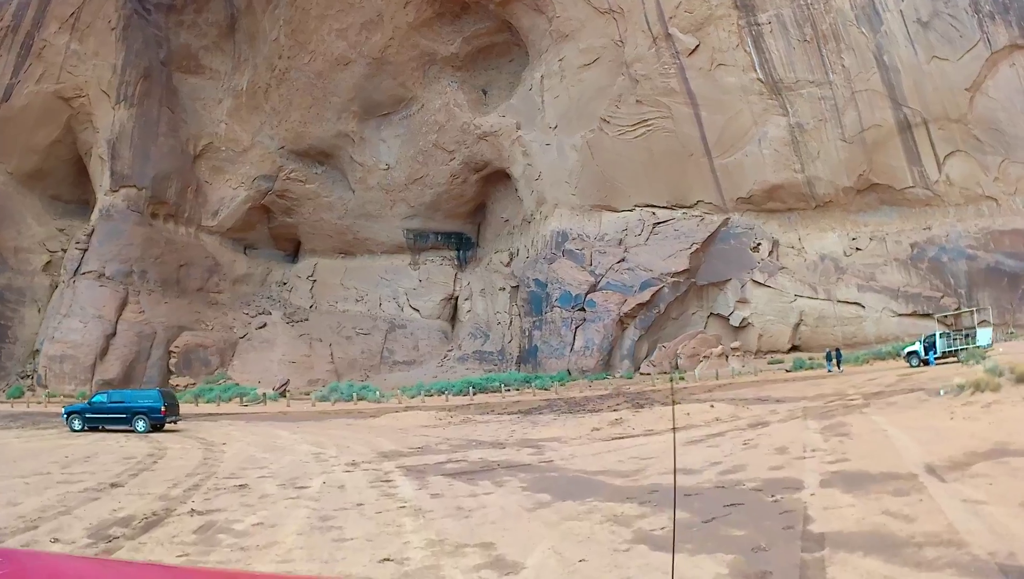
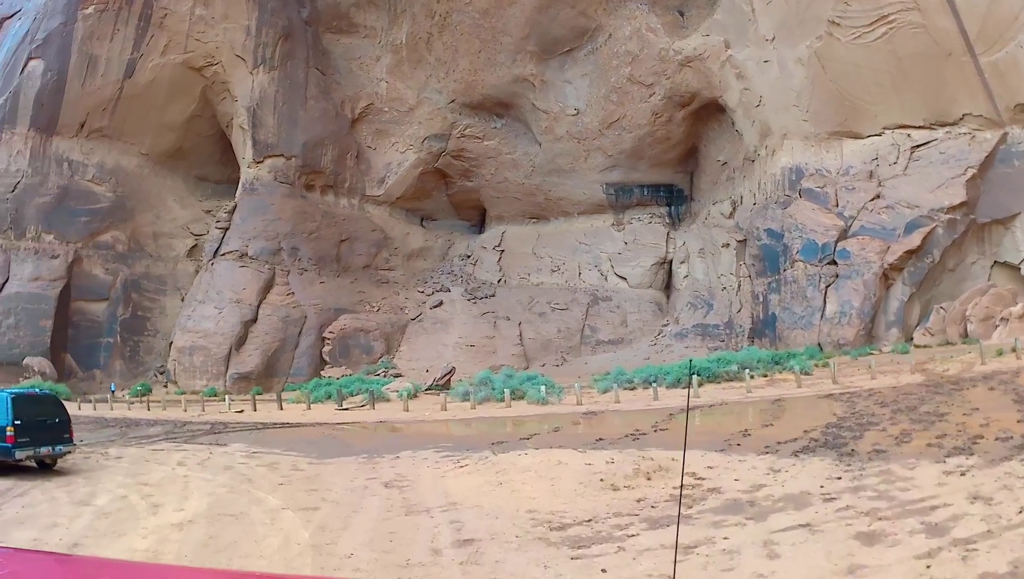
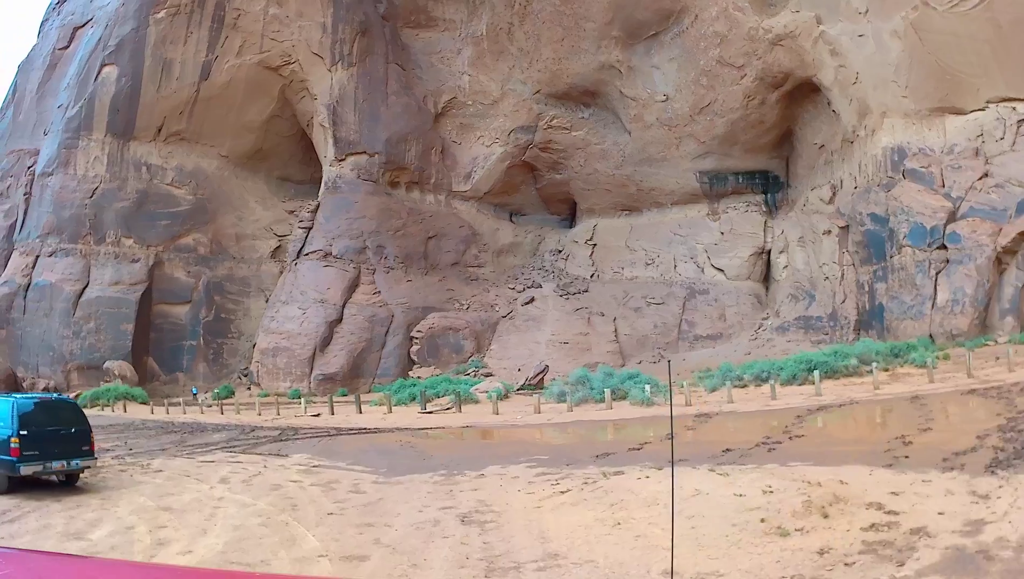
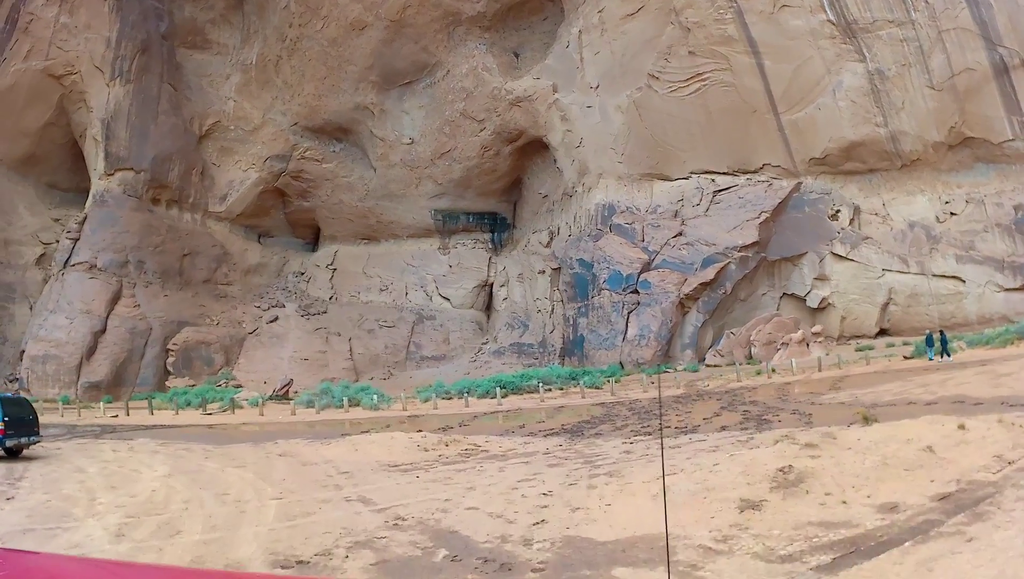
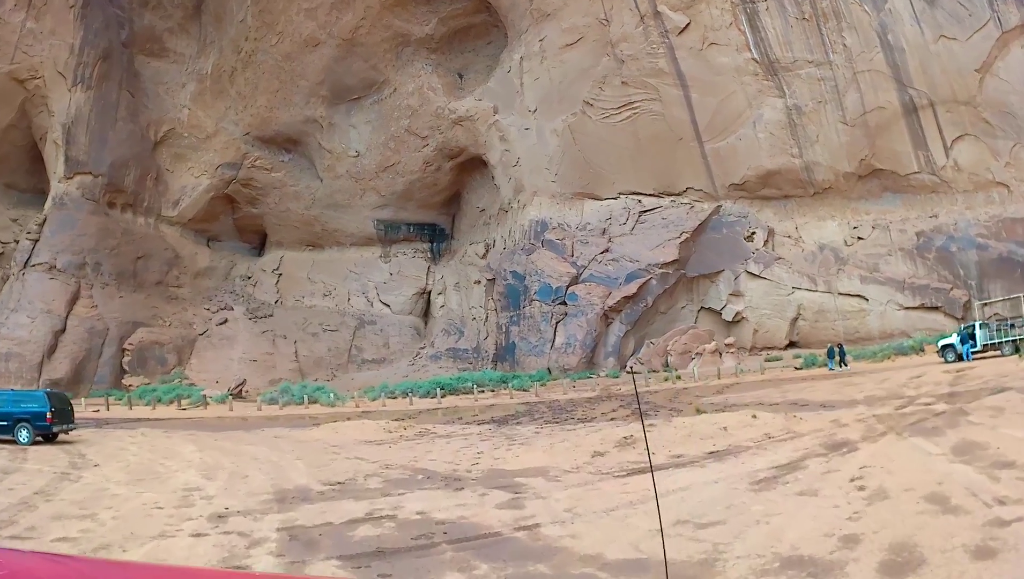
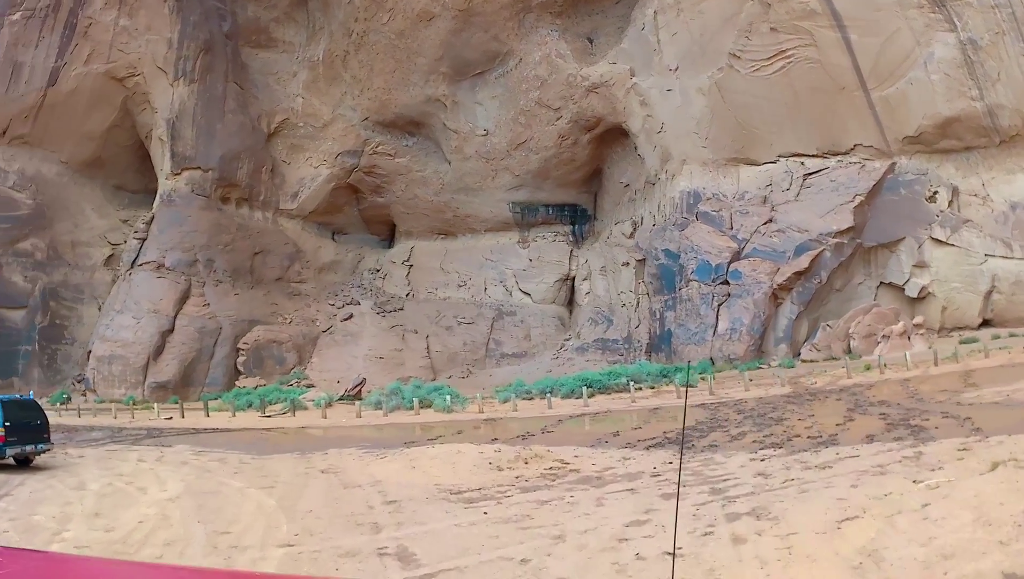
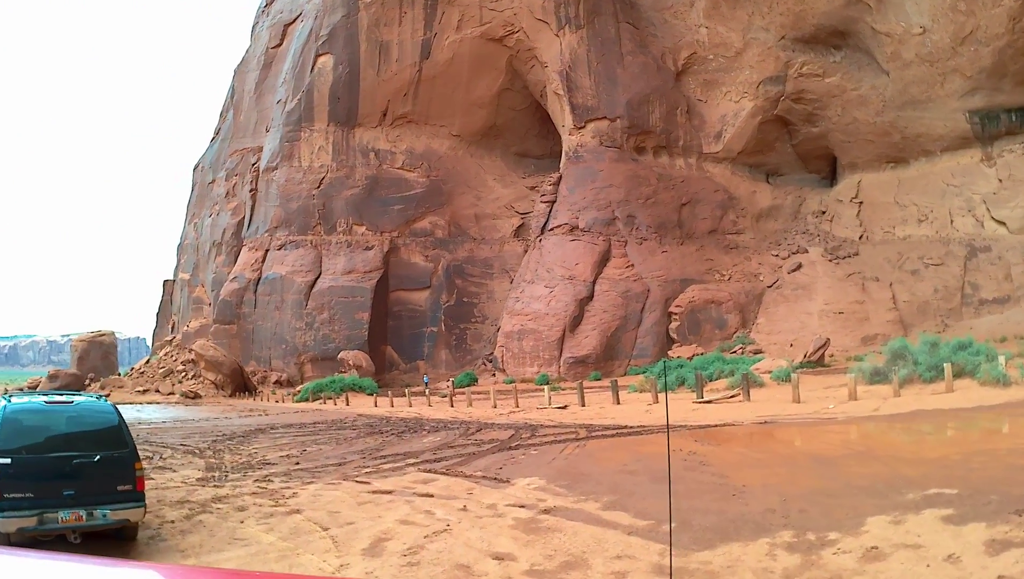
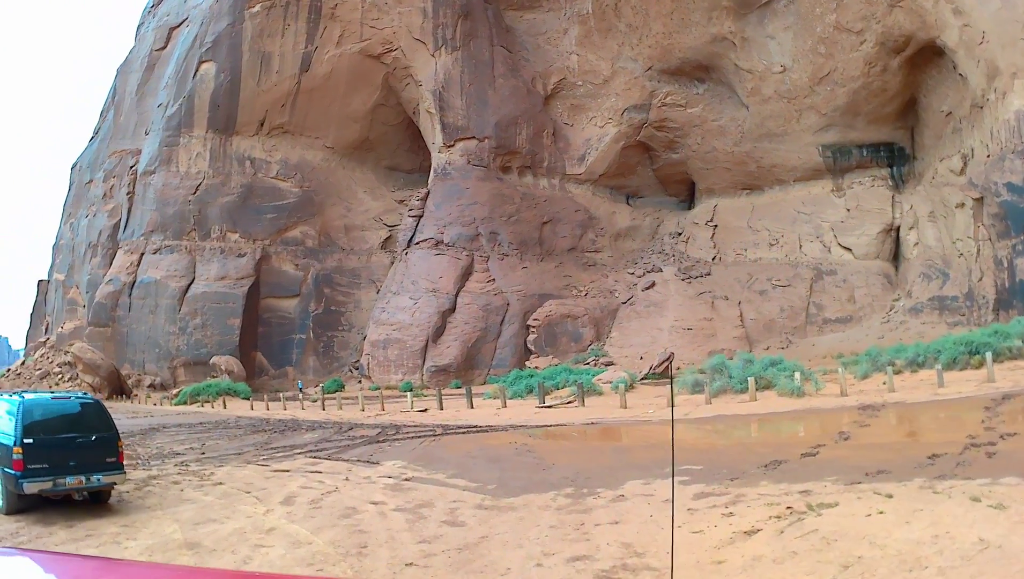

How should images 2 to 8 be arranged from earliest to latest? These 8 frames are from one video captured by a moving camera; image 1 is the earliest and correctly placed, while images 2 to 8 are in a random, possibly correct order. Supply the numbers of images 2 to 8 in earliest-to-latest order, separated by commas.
5, 4, 6, 2, 3, 8, 7
